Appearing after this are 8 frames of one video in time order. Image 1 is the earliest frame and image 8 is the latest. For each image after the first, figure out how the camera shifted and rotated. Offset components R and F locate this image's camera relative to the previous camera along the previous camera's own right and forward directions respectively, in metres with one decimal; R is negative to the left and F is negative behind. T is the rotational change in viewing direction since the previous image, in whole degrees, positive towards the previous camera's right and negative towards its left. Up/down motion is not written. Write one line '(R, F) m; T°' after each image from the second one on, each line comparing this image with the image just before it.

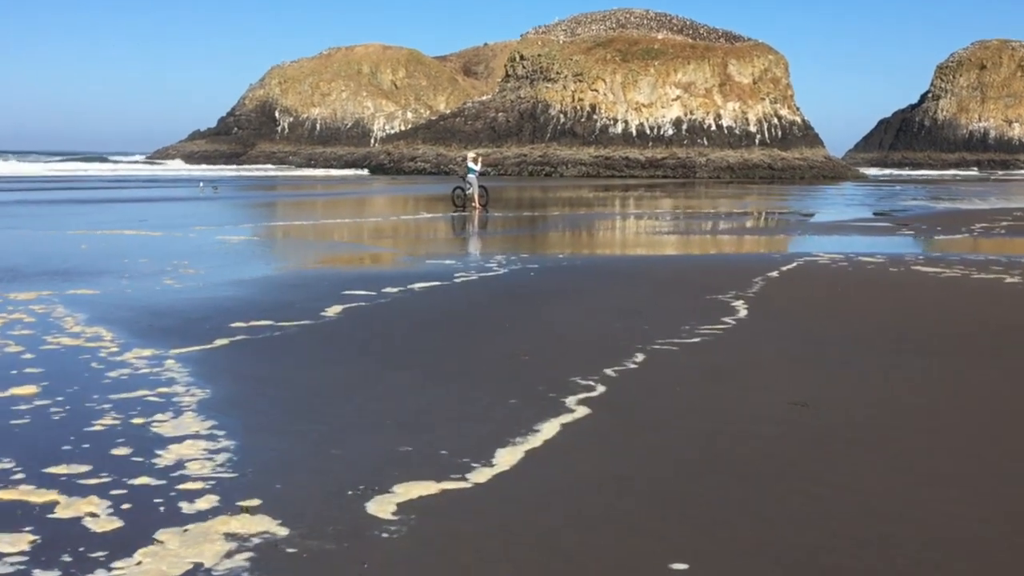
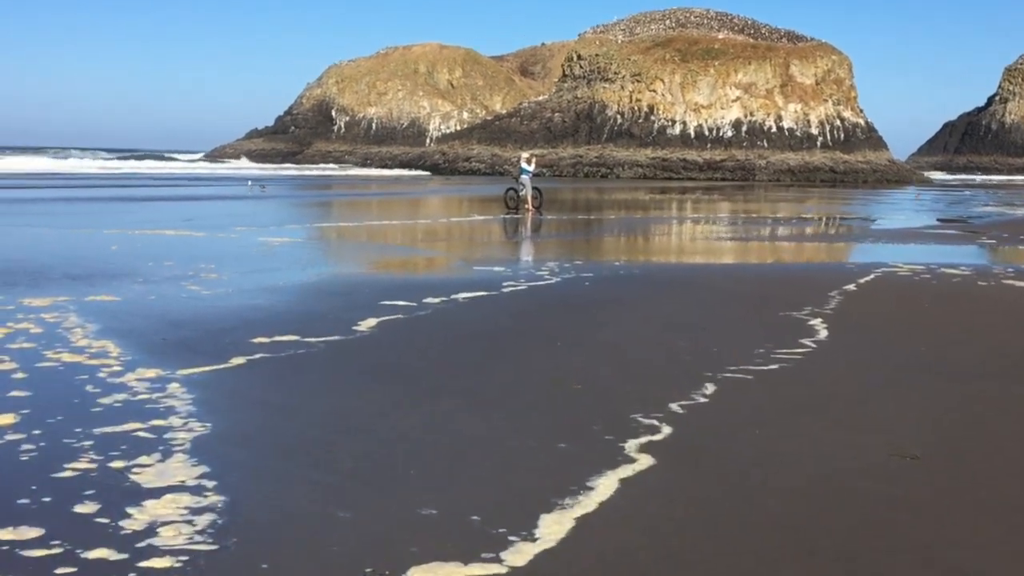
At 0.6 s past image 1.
(0.0, +0.7) m; -3°
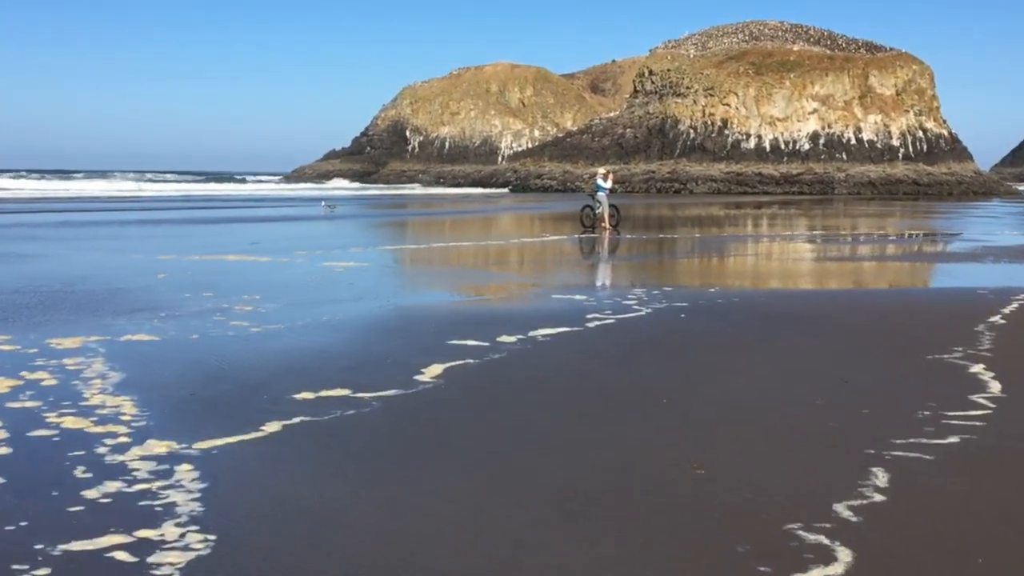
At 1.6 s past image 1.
(-0.1, +1.2) m; -4°
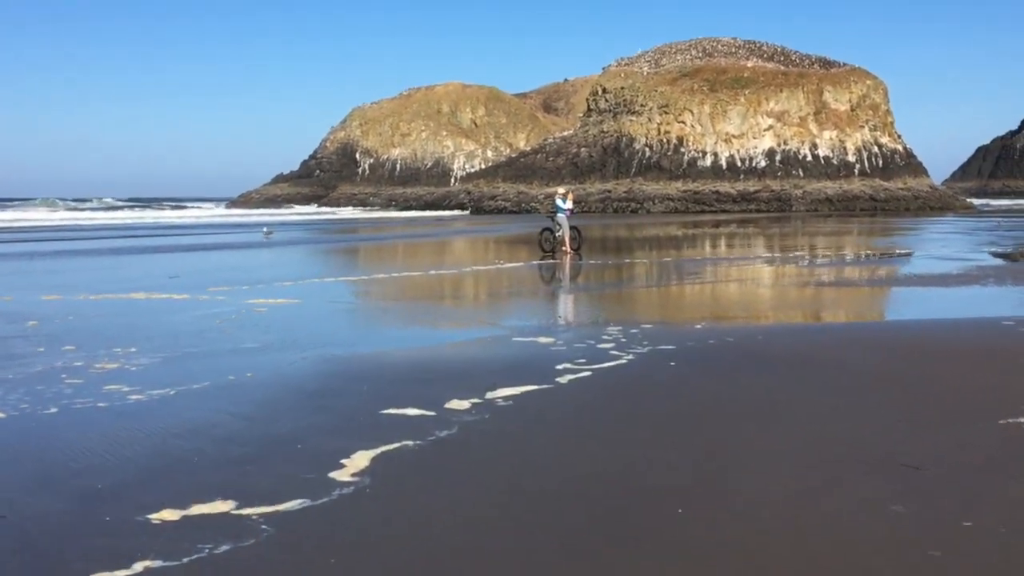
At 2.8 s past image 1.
(0.0, +1.6) m; +2°
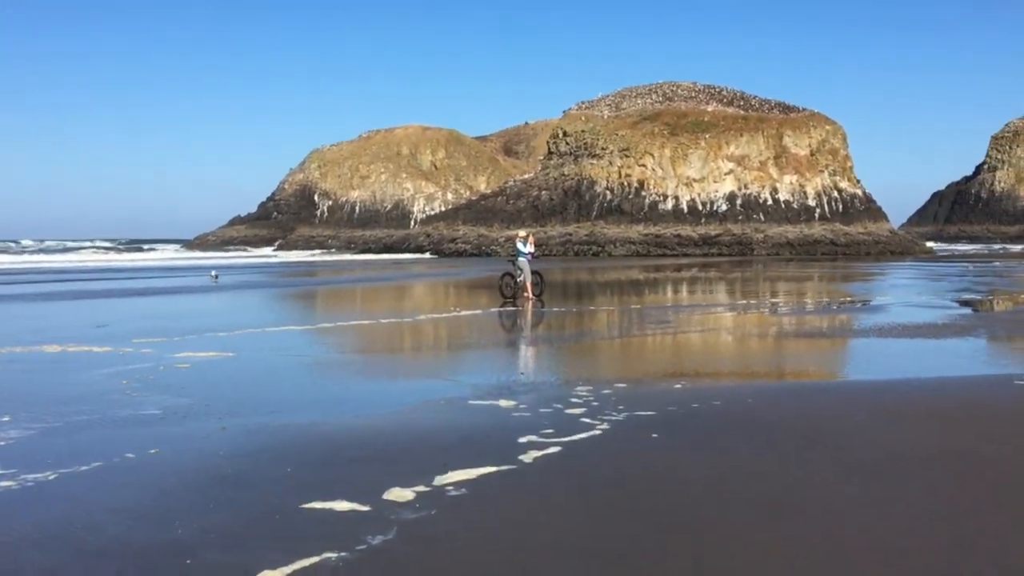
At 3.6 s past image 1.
(0.0, +1.1) m; +2°
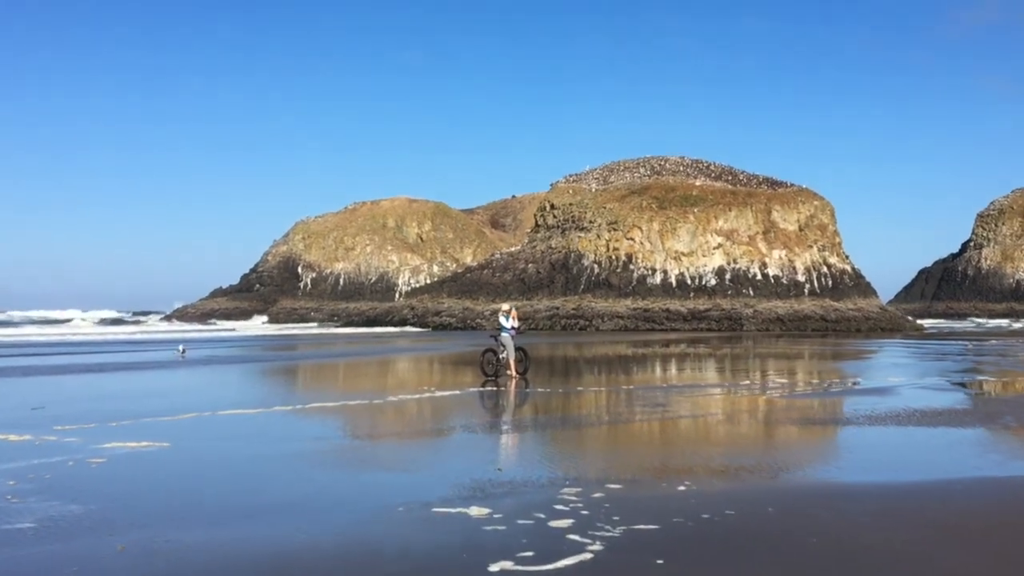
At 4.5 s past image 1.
(+0.1, +1.2) m; +1°
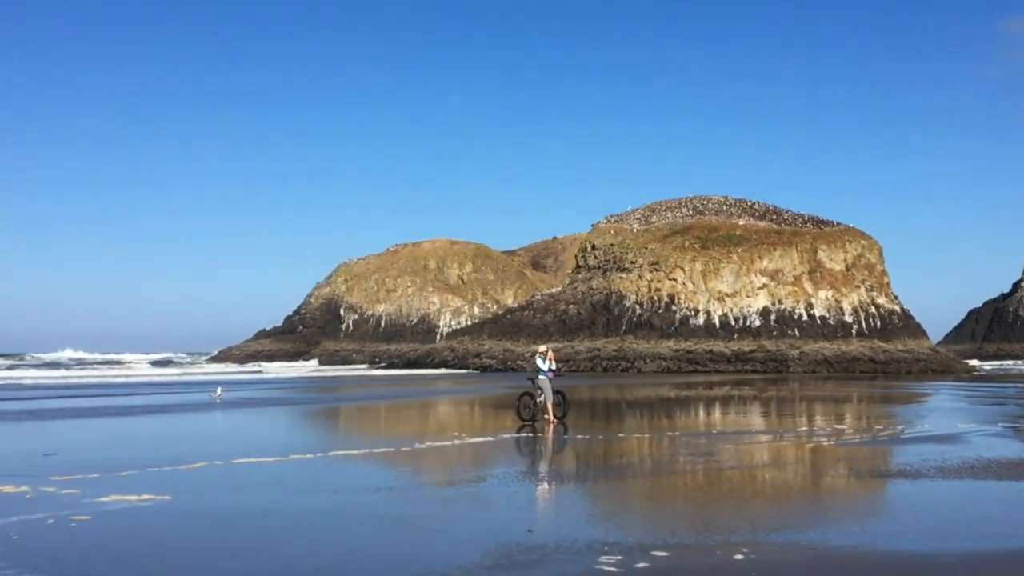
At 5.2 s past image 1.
(+0.1, +0.8) m; -2°
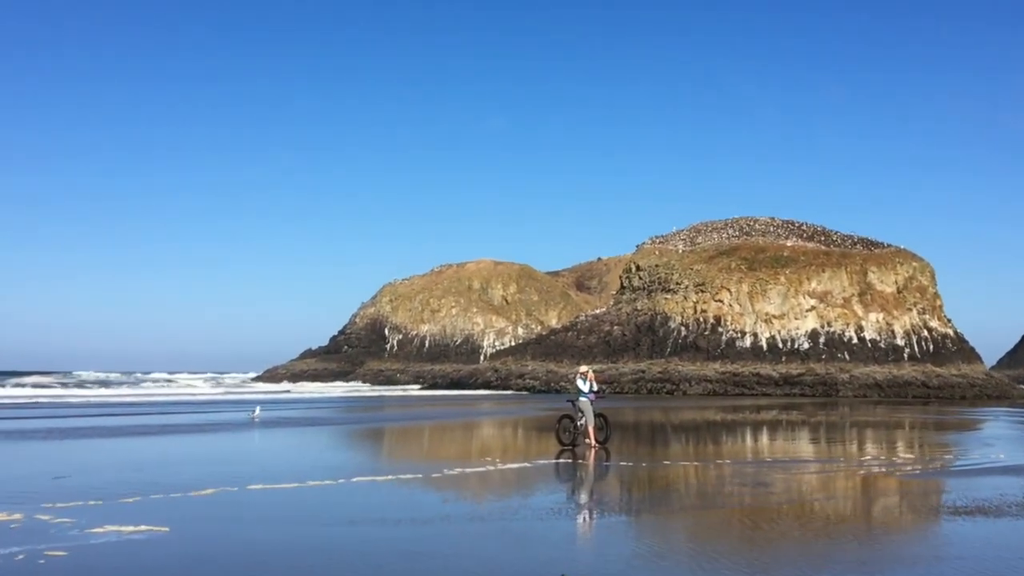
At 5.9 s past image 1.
(+0.1, +0.7) m; -2°
